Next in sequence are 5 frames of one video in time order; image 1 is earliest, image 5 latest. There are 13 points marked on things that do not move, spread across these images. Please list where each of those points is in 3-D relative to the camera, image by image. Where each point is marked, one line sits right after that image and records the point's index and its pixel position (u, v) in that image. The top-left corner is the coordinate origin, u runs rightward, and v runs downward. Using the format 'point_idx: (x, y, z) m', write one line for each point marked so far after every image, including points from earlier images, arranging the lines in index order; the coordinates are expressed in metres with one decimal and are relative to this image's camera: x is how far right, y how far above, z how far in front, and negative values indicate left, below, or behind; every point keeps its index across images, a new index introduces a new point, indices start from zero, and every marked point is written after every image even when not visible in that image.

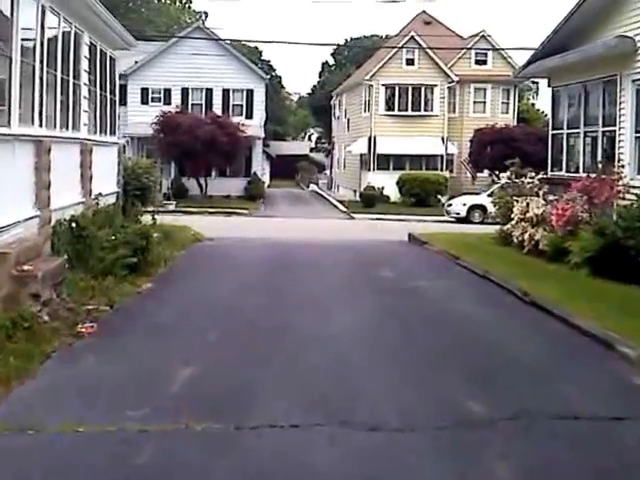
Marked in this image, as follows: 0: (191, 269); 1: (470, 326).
0: (-2.2, -0.5, +18.6) m
1: (+1.8, -1.1, +13.4) m
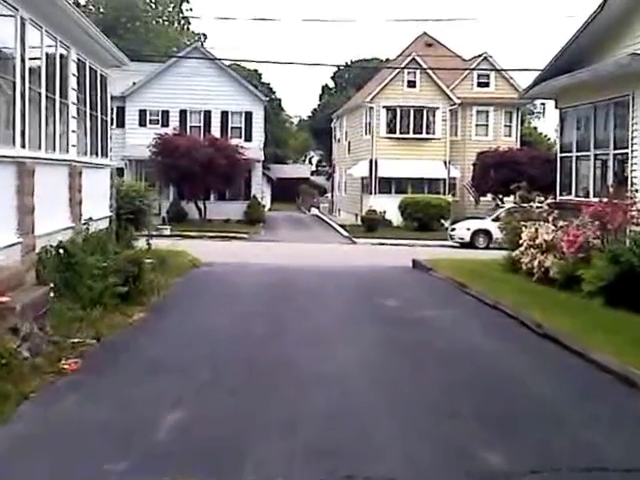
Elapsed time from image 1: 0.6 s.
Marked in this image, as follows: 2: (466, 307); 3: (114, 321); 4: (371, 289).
0: (-2.2, -0.9, +17.8) m
1: (+1.9, -1.4, +12.5) m
2: (+2.3, -1.1, +17.2) m
3: (-2.7, -1.1, +14.6) m
4: (+0.9, -0.9, +19.7) m
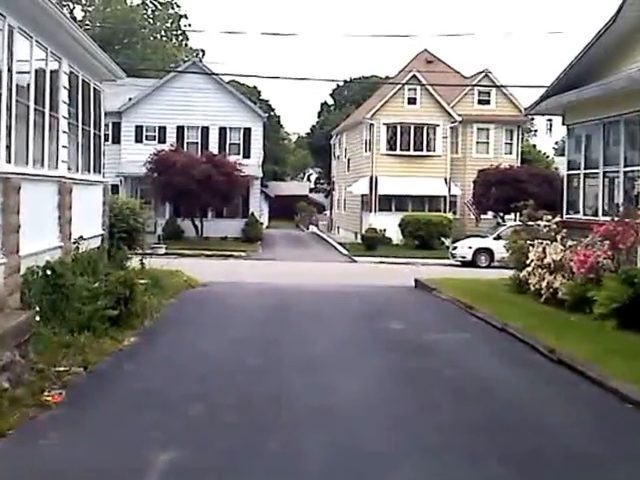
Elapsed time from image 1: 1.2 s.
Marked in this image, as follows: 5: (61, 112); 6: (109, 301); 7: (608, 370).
0: (-2.2, -1.2, +17.0) m
1: (+1.9, -1.6, +11.8) m
2: (+2.3, -1.4, +16.4) m
3: (-2.7, -1.3, +13.8) m
4: (+0.9, -1.2, +18.9) m
5: (-4.0, +2.0, +17.0) m
6: (-3.0, -0.8, +15.3) m
7: (+3.4, -1.5, +12.9) m
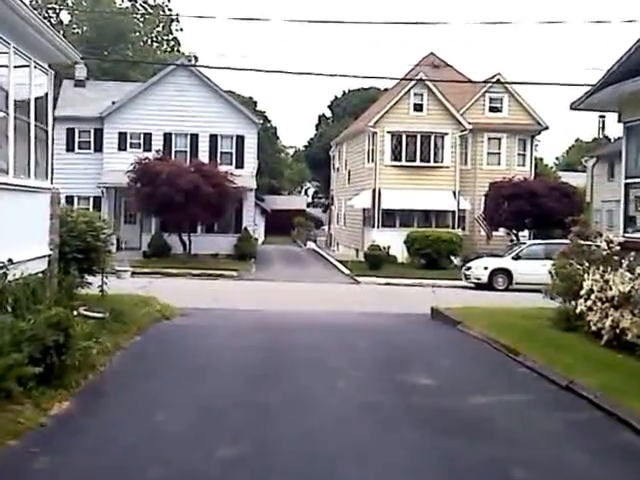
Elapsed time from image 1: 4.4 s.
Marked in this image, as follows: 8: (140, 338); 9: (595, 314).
0: (-2.1, -1.5, +12.8) m
1: (+1.9, -1.9, +7.6) m
2: (+2.4, -1.7, +12.3) m
3: (-2.7, -1.6, +9.7) m
4: (+1.0, -1.6, +14.8) m
5: (-4.0, +1.7, +12.9) m
6: (-2.9, -1.1, +11.1) m
7: (+3.5, -1.8, +8.8) m
8: (-2.6, -1.4, +15.8) m
9: (+4.1, -1.1, +16.4) m
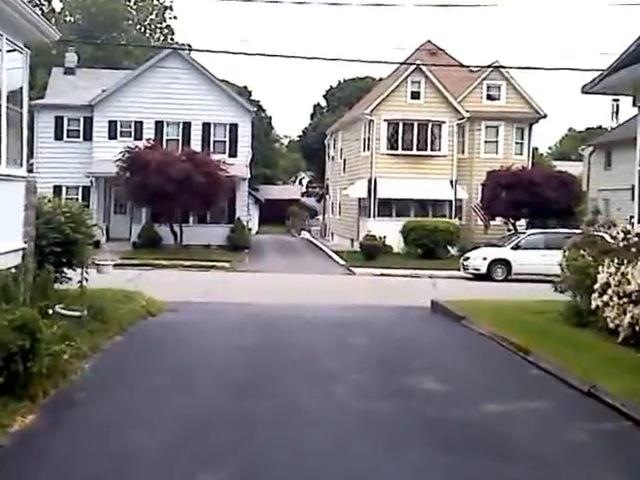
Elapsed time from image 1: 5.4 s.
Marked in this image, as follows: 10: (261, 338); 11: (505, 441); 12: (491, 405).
0: (-2.2, -1.4, +11.7) m
1: (+1.9, -1.9, +6.5) m
2: (+2.3, -1.6, +11.2) m
3: (-2.7, -1.5, +8.5) m
4: (+0.9, -1.5, +13.7) m
5: (-4.0, +1.8, +11.7) m
6: (-2.9, -1.0, +10.0) m
7: (+3.4, -1.7, +7.7) m
8: (-2.7, -1.3, +14.7) m
9: (+4.0, -1.0, +15.3) m
10: (-0.9, -1.4, +15.9) m
11: (+1.6, -1.7, +9.2) m
12: (+1.7, -1.6, +10.7) m
